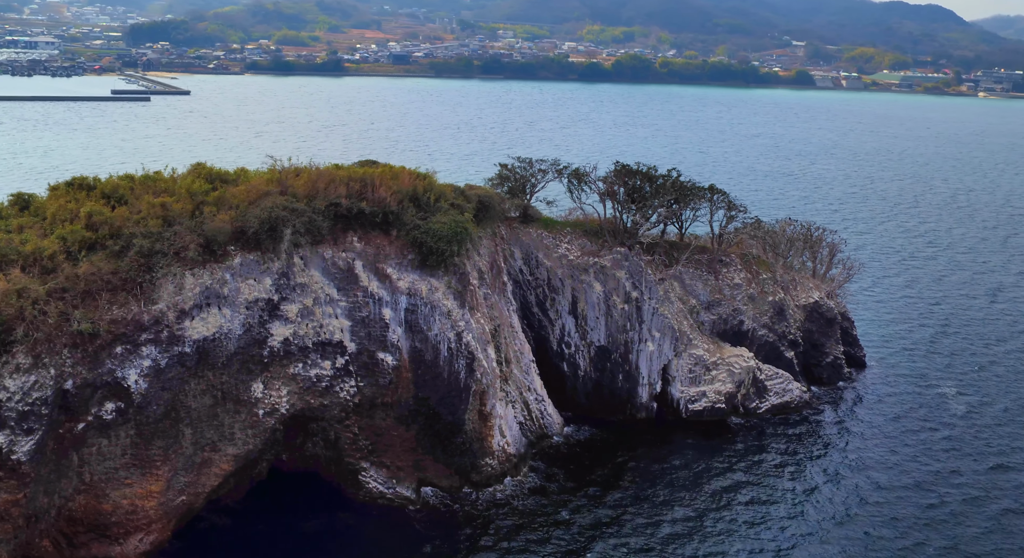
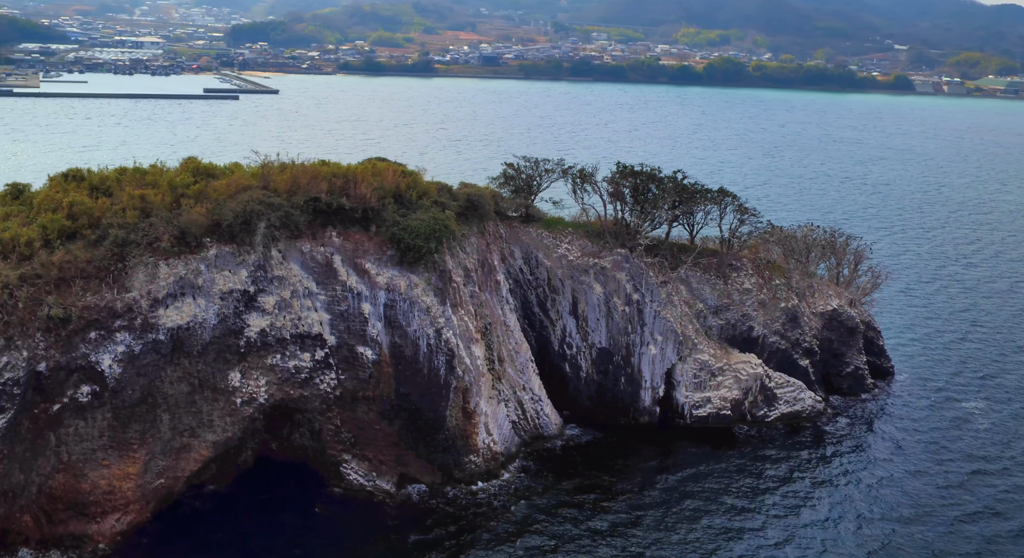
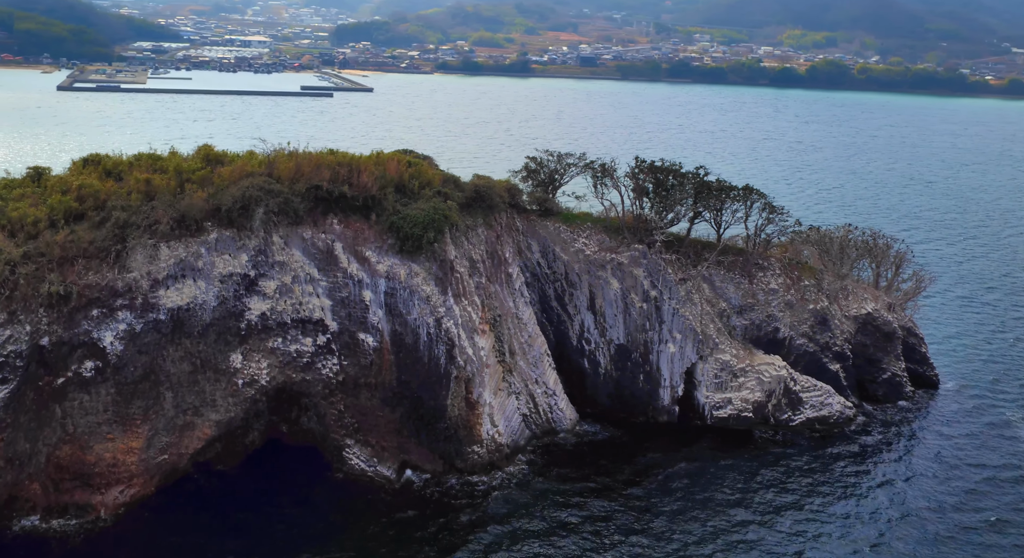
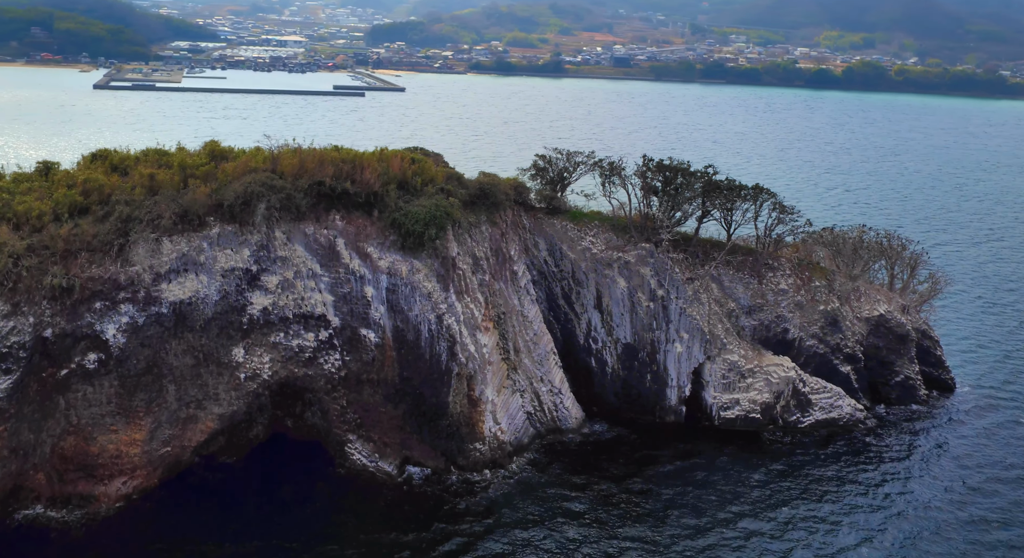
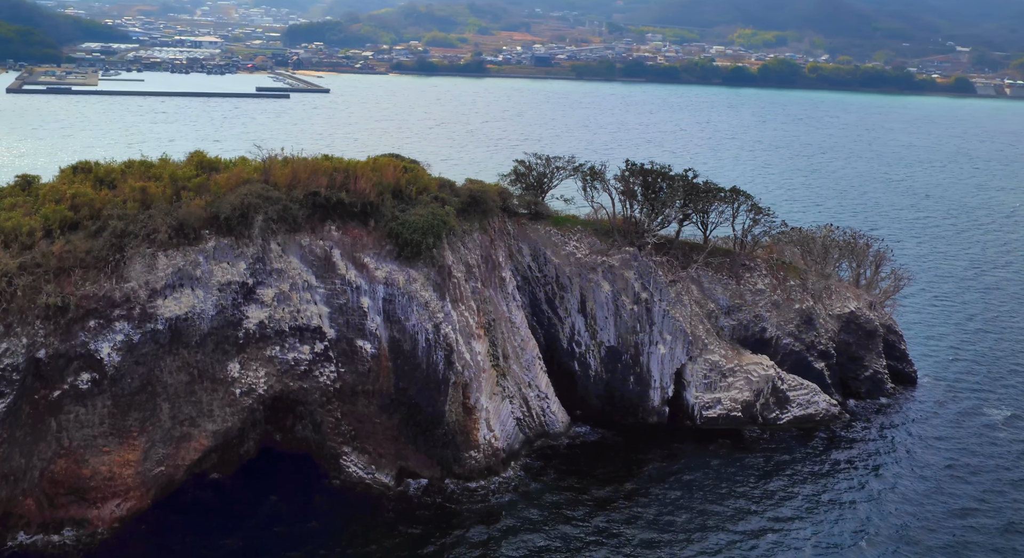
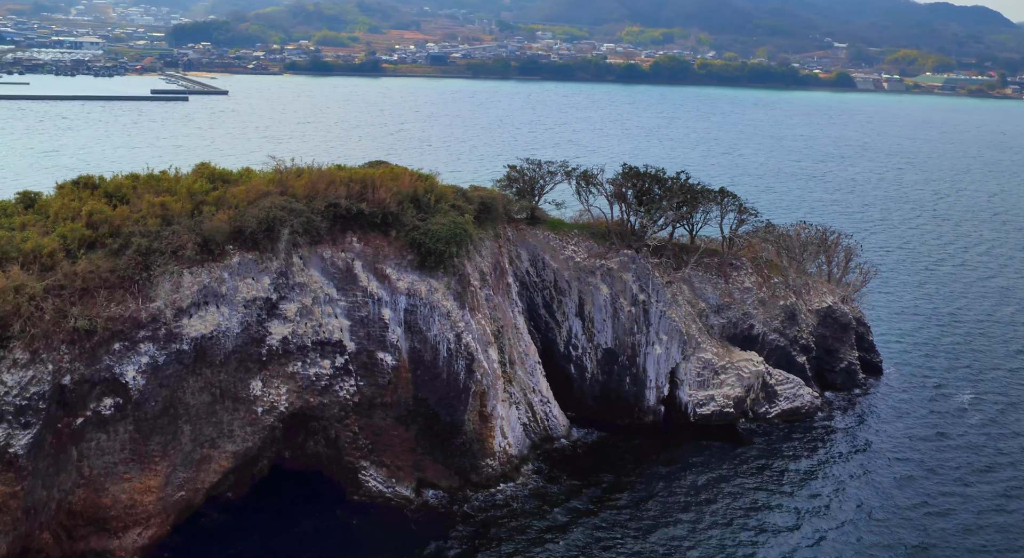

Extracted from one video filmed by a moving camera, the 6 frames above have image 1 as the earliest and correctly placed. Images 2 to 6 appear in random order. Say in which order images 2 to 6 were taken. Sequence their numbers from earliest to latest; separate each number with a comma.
6, 2, 5, 3, 4
